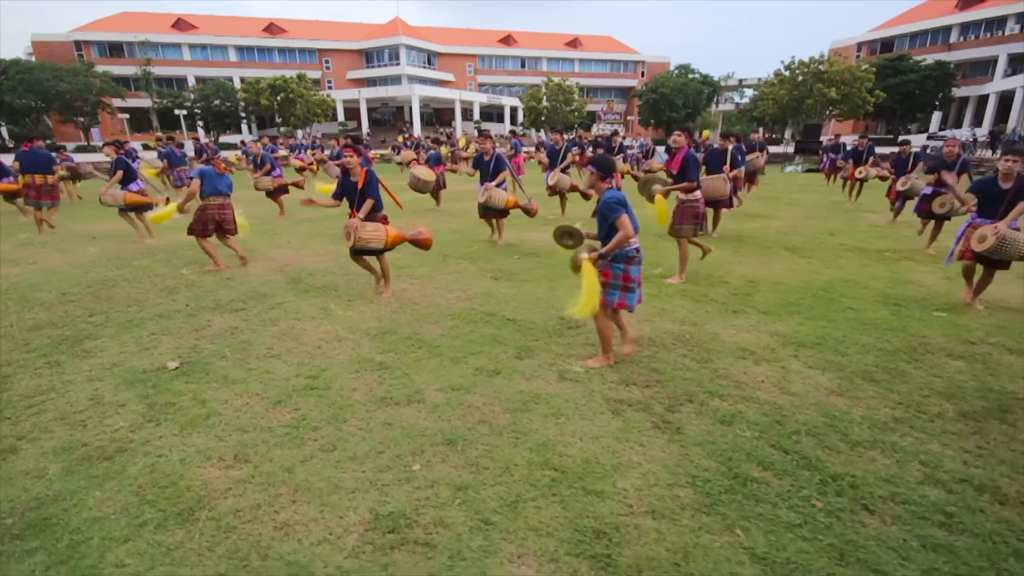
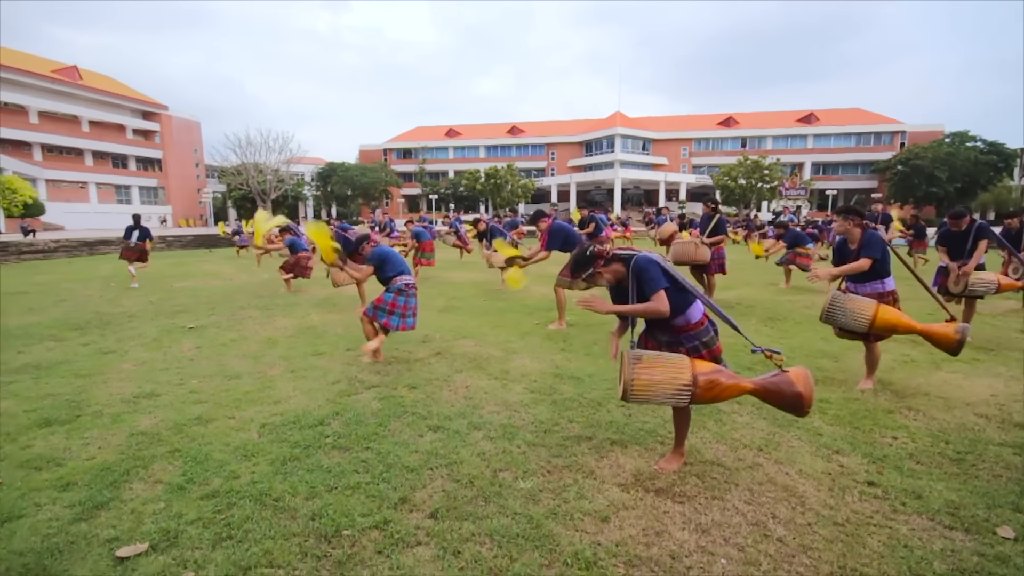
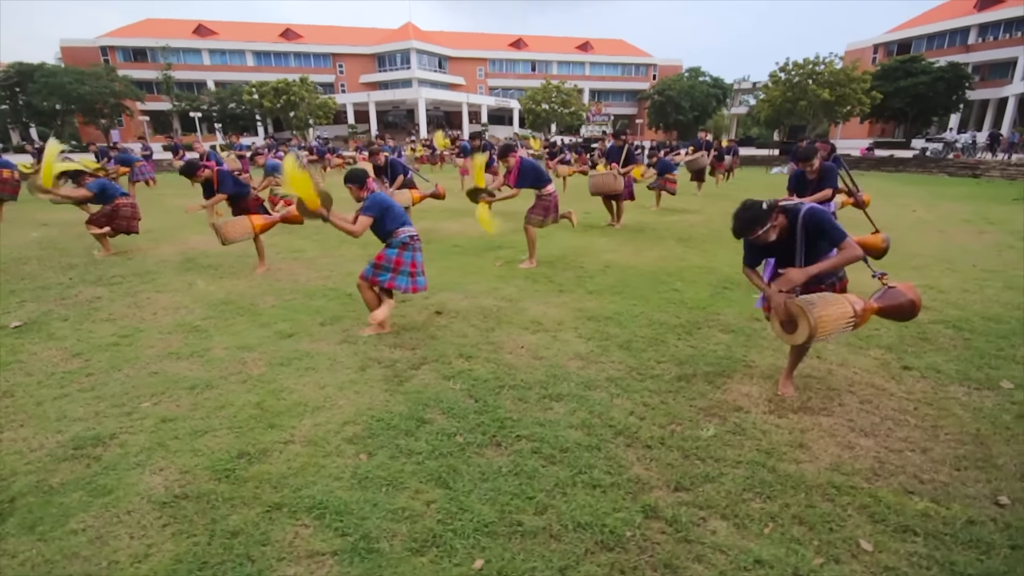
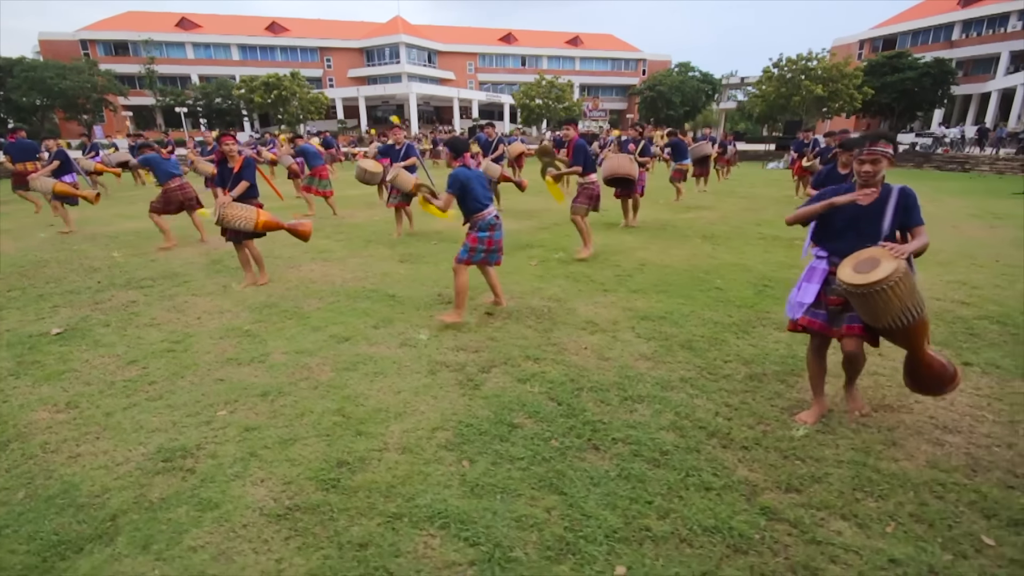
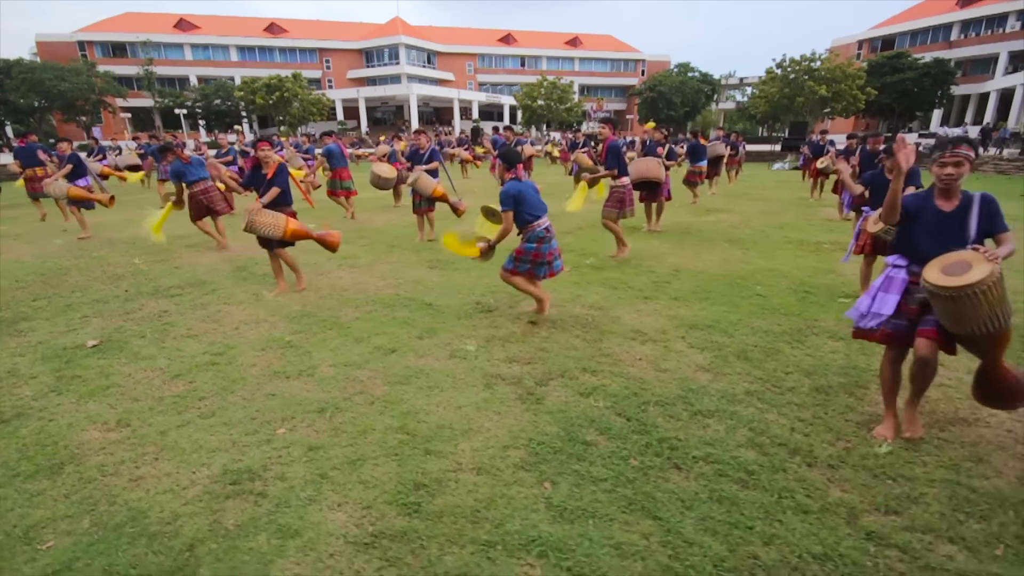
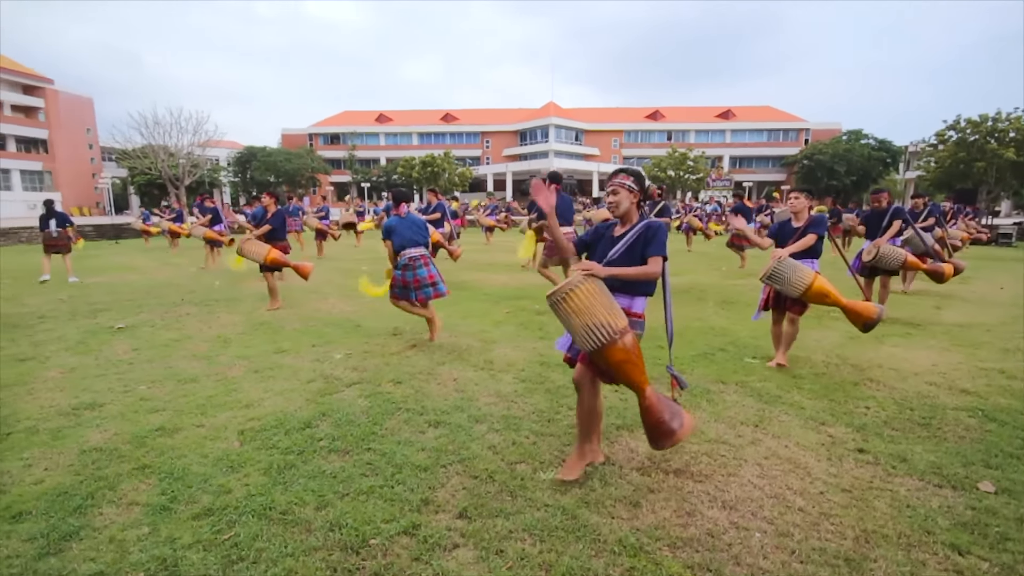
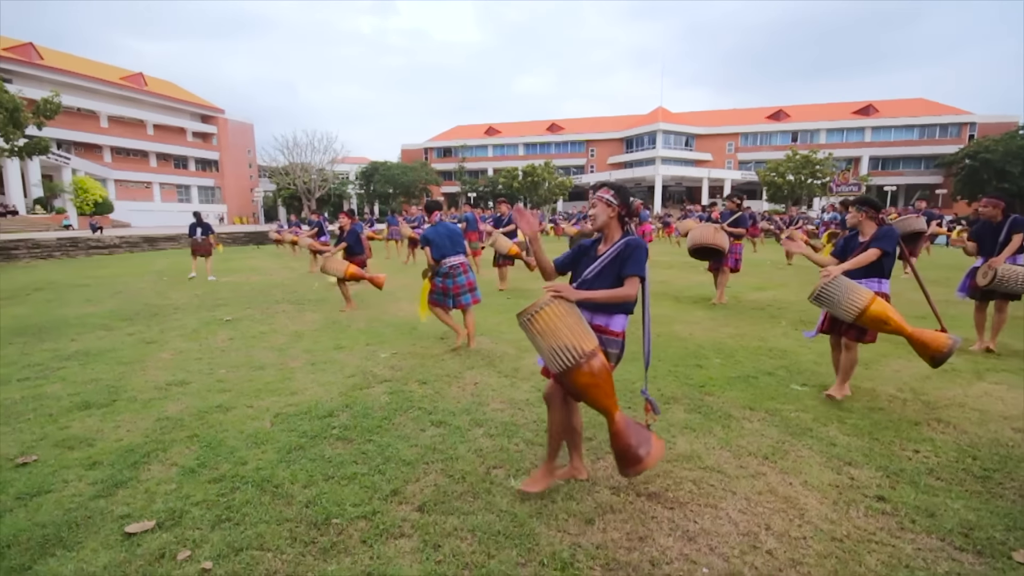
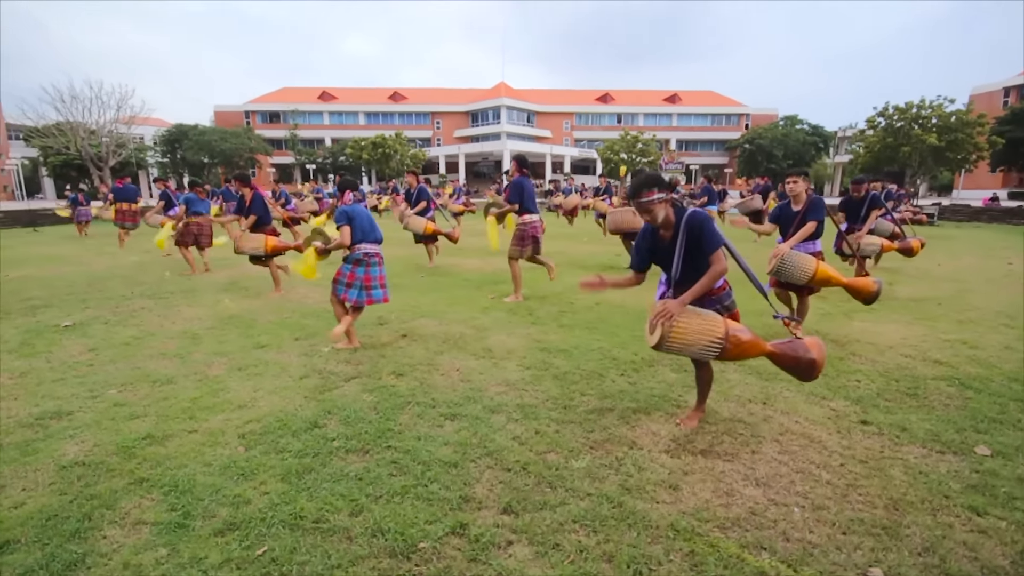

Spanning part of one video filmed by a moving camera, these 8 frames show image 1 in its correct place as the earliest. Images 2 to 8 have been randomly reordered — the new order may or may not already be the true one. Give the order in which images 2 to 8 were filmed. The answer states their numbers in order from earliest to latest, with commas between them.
5, 4, 3, 8, 6, 2, 7
